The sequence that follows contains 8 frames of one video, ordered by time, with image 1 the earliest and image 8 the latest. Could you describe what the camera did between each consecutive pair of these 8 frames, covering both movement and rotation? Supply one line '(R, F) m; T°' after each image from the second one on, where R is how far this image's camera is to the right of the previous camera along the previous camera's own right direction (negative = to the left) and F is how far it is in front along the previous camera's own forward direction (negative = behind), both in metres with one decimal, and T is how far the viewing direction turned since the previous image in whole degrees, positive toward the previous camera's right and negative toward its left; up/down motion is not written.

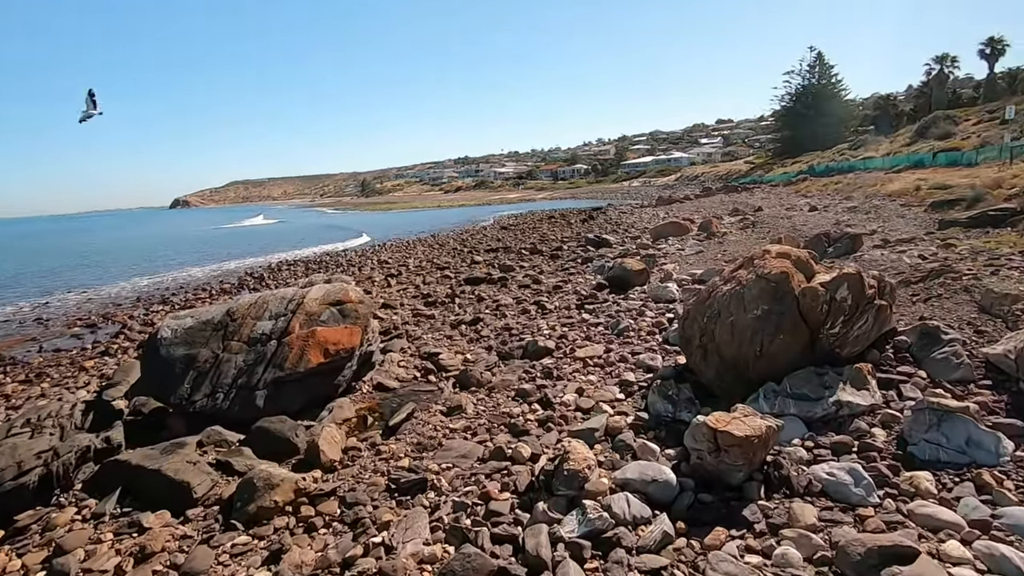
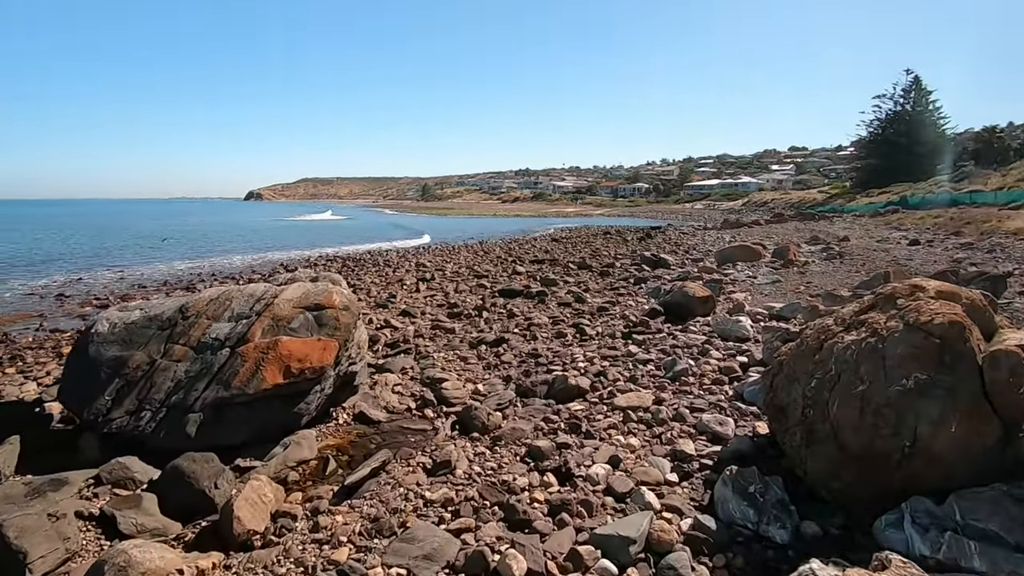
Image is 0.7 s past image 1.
(+0.3, +1.9) m; -6°
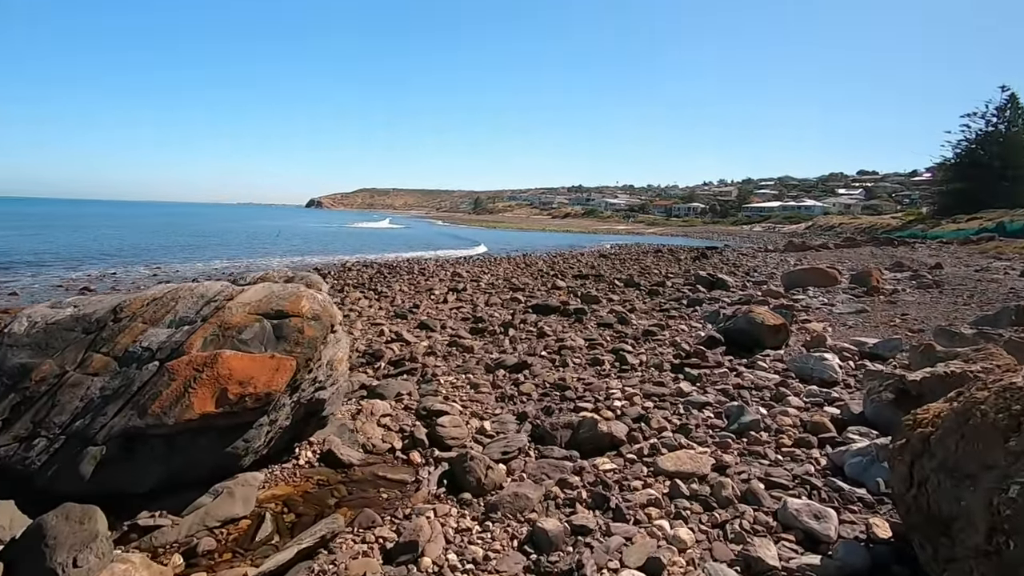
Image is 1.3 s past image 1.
(+0.3, +1.6) m; -5°
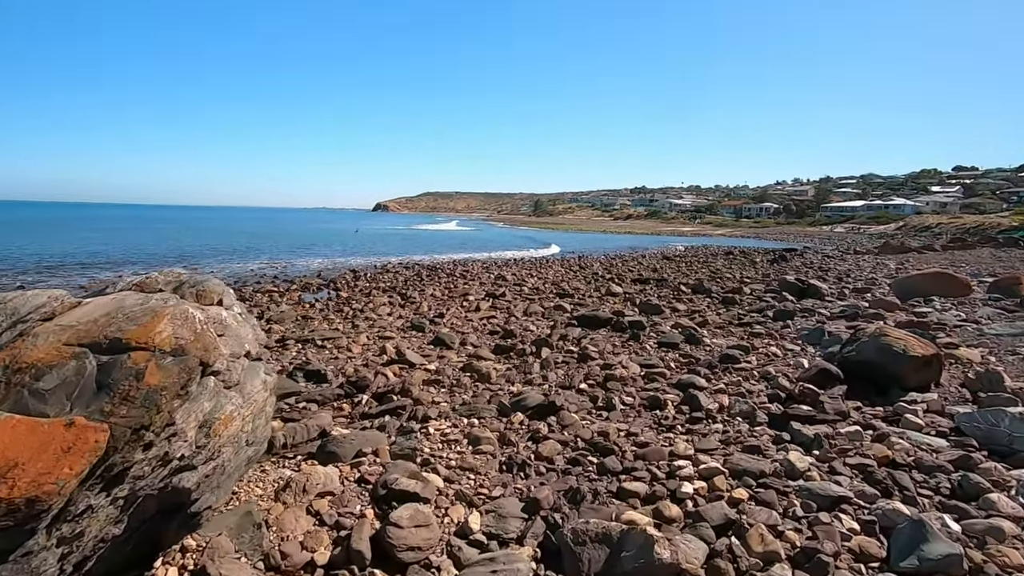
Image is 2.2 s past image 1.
(+0.4, +2.3) m; -7°
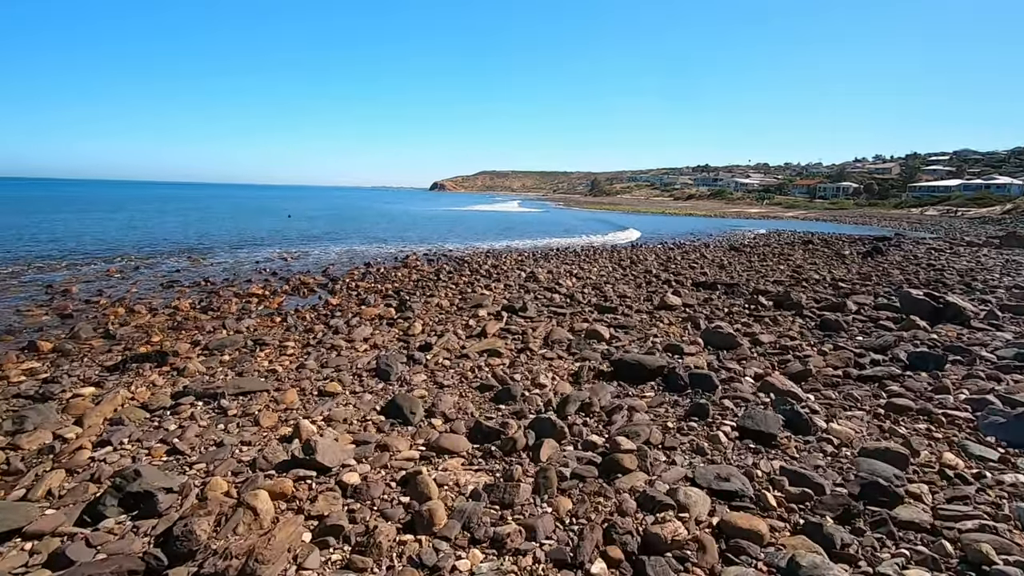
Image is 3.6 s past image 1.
(+0.7, +3.3) m; -6°
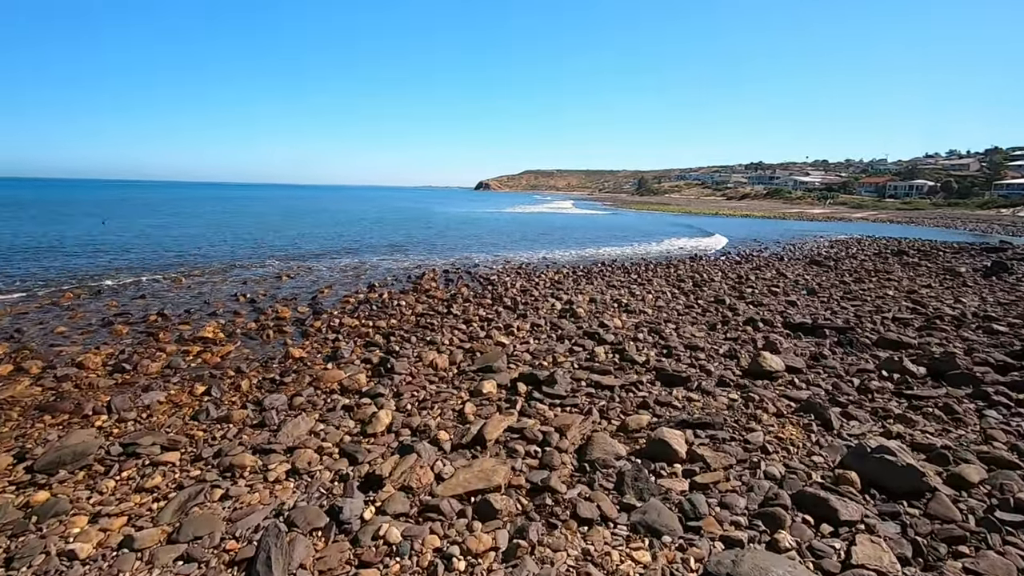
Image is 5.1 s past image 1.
(+0.3, +3.7) m; -5°
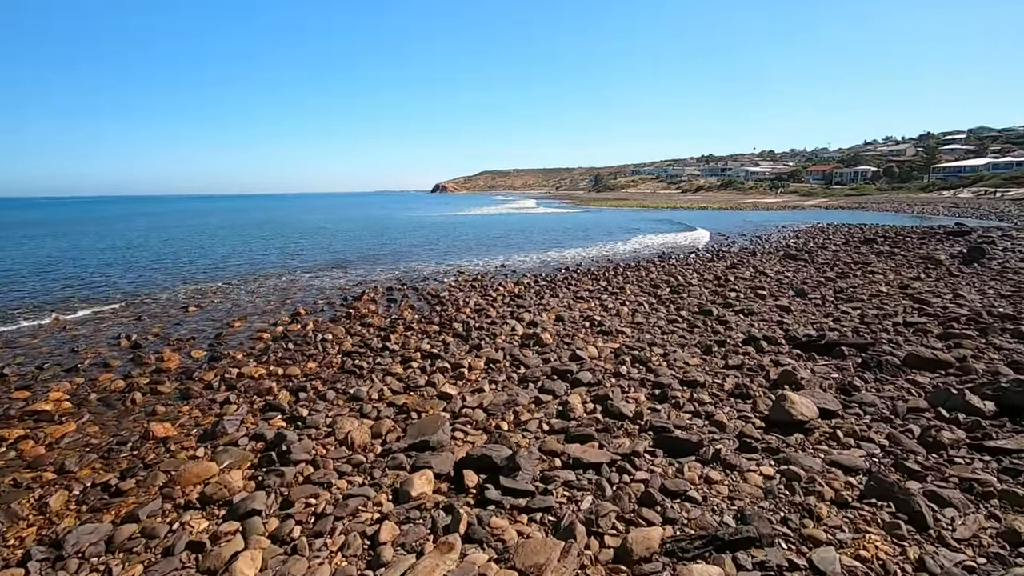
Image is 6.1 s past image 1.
(+0.3, +2.4) m; +4°
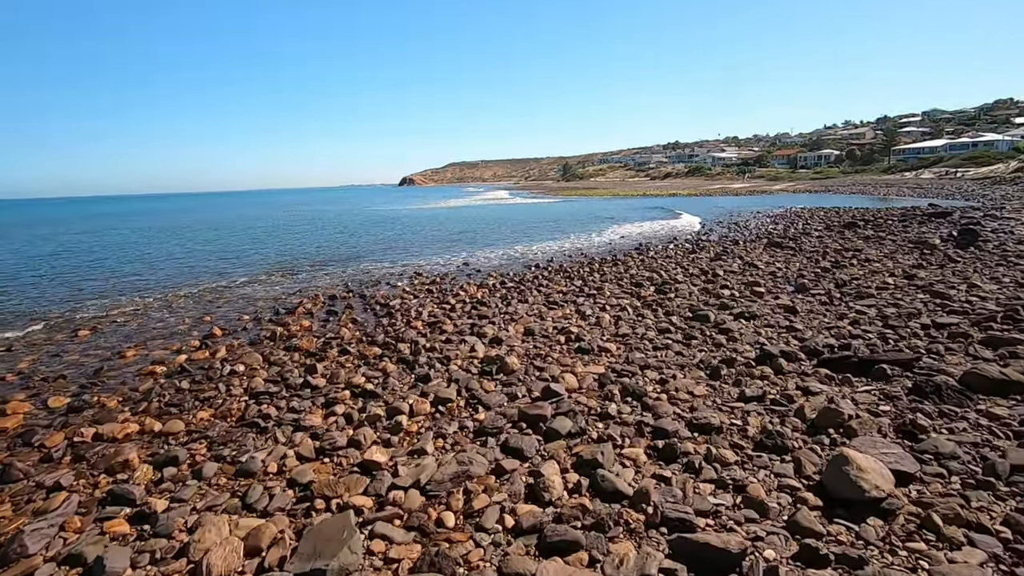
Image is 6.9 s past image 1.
(+0.3, +2.2) m; +3°
